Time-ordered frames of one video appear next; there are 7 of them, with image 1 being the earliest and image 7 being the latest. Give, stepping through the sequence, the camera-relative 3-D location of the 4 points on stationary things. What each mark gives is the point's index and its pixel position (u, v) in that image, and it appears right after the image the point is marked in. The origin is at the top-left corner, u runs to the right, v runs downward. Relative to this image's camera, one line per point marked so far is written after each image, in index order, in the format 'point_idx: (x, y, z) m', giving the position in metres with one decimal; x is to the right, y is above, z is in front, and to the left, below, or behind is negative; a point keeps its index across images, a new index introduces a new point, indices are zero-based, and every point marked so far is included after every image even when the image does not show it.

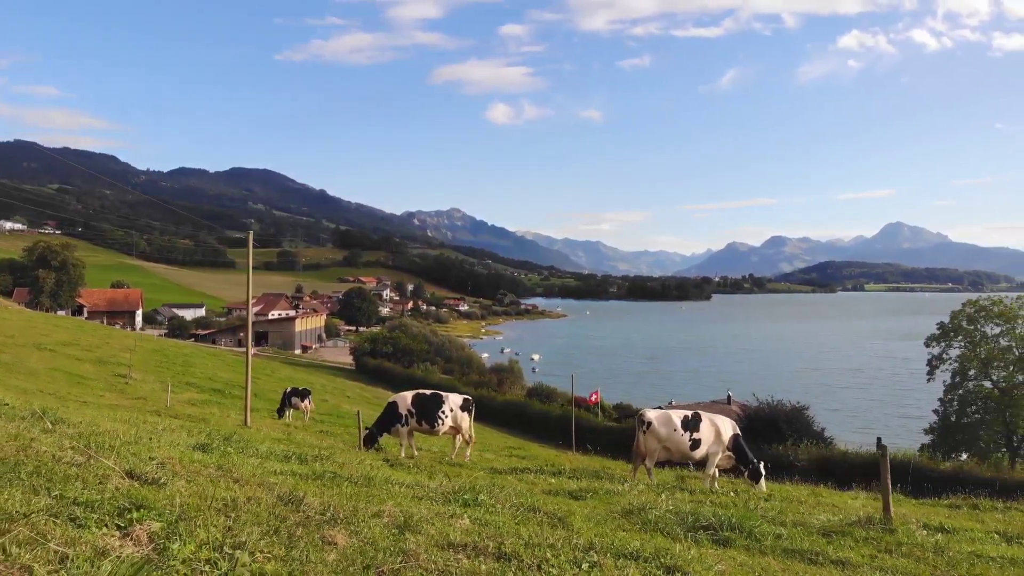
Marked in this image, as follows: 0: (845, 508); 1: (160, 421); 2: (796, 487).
0: (+4.9, -3.1, +9.2) m
1: (-10.2, -3.7, +18.6) m
2: (+6.2, -4.5, +14.8) m
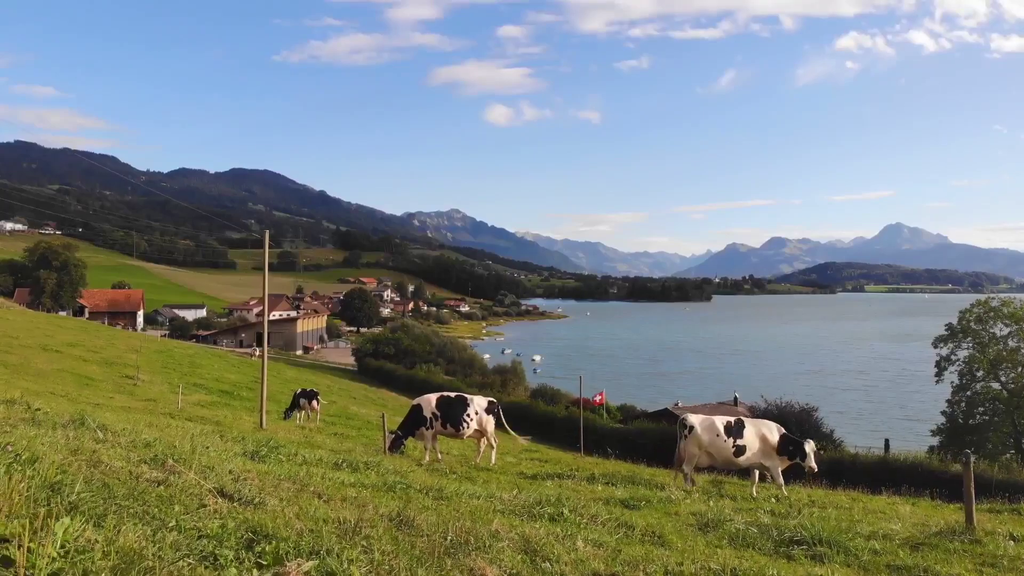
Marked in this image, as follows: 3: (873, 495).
0: (+5.5, -3.1, +8.9) m
1: (-9.5, -3.7, +18.3) m
2: (+6.8, -4.4, +14.4) m
3: (+8.0, -4.7, +15.0) m
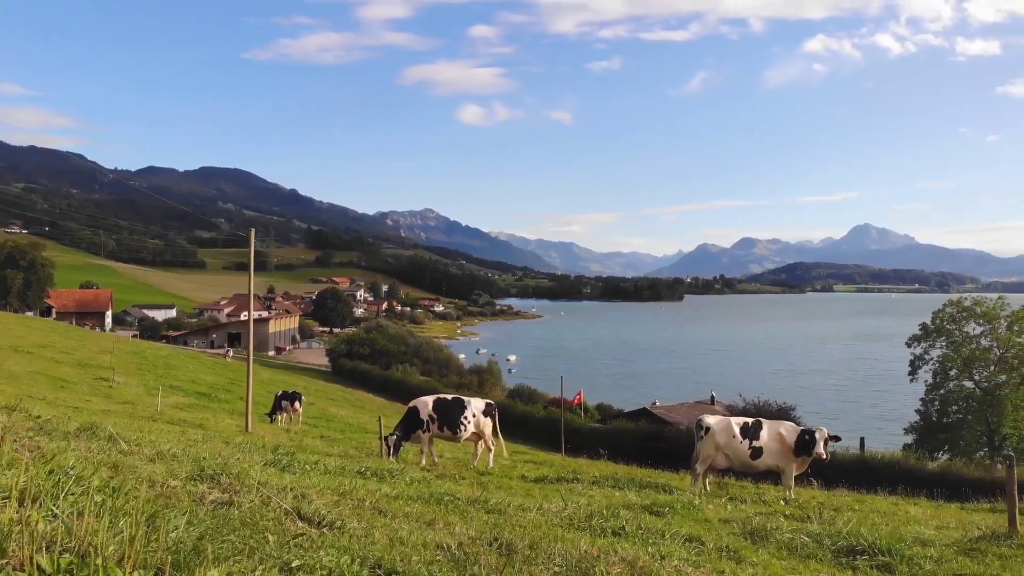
0: (+5.7, -3.1, +8.8) m
1: (-9.6, -3.7, +17.7) m
2: (+6.8, -4.5, +14.4) m
3: (+8.0, -4.7, +15.0) m
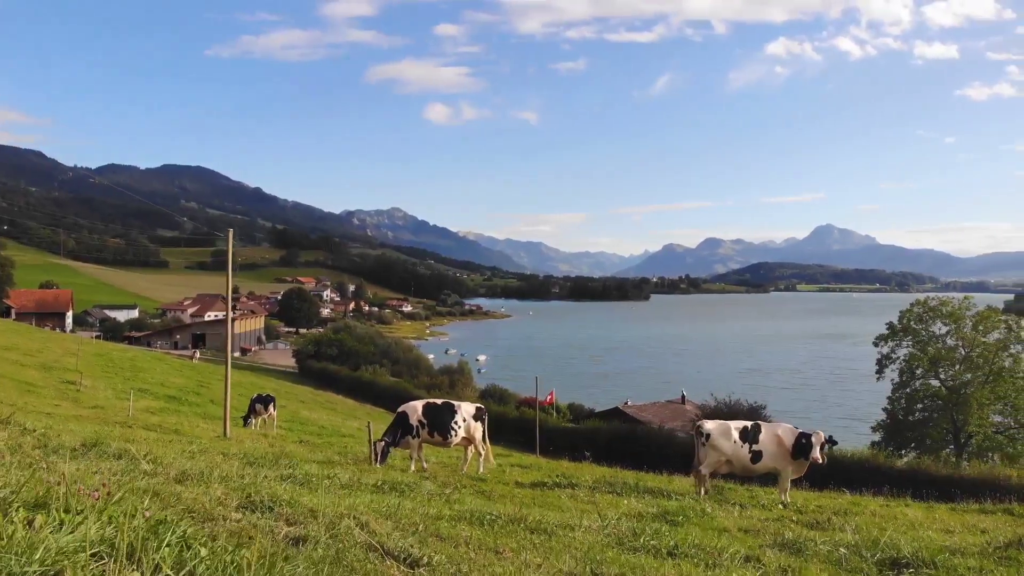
0: (+5.8, -3.2, +8.8) m
1: (-9.9, -3.8, +17.2) m
2: (+6.7, -4.5, +14.5) m
3: (+7.9, -4.8, +15.1) m
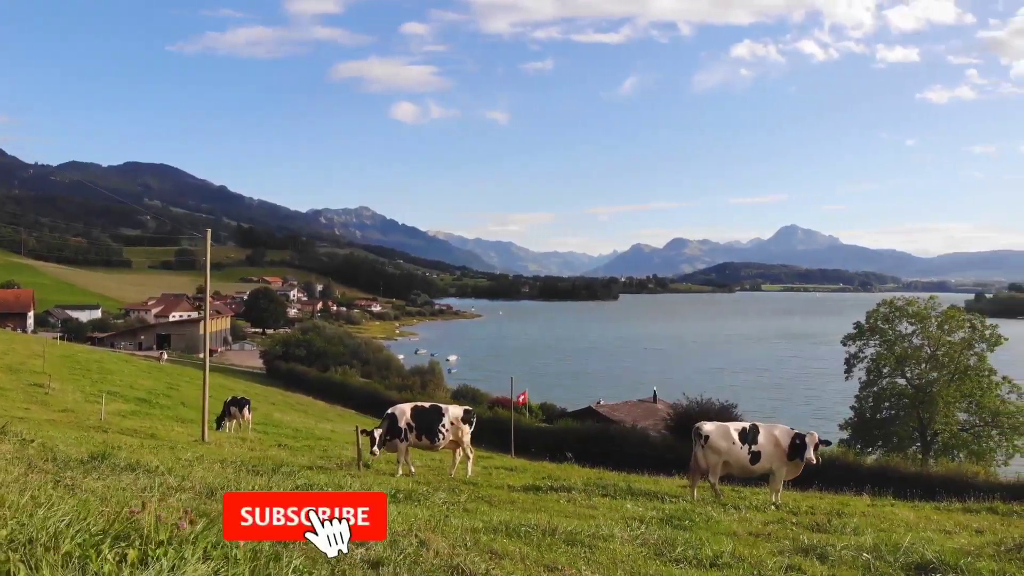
0: (+5.8, -3.2, +9.0) m
1: (-10.2, -3.8, +16.7) m
2: (+6.5, -4.6, +14.7) m
3: (+7.6, -4.8, +15.3) m
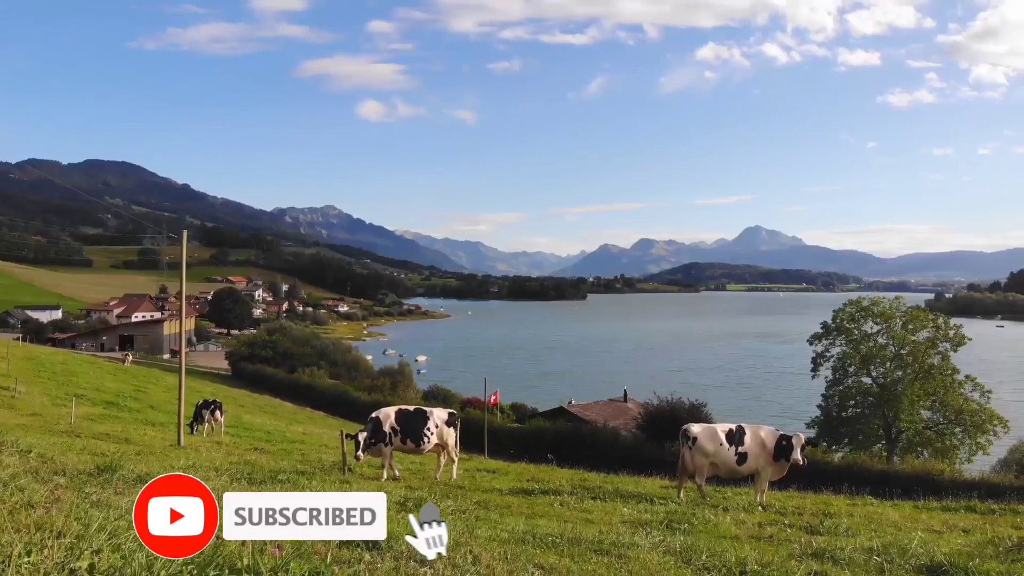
0: (+5.8, -3.3, +9.2) m
1: (-10.5, -3.9, +16.2) m
2: (+6.2, -4.7, +14.9) m
3: (+7.3, -4.9, +15.6) m
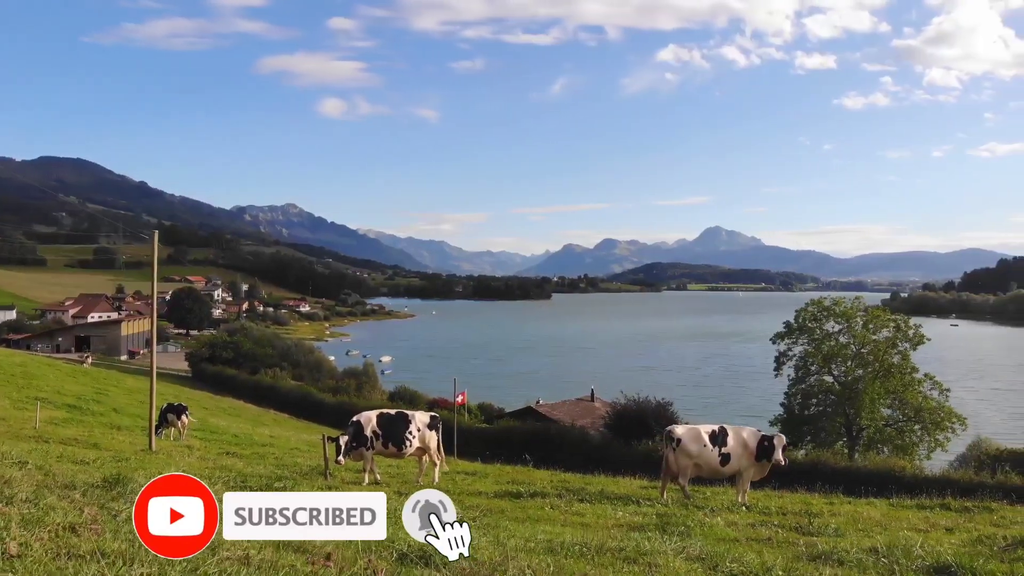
0: (+5.7, -3.3, +9.5) m
1: (-10.9, -3.9, +15.7) m
2: (+5.9, -4.7, +15.2) m
3: (+6.9, -5.0, +15.9) m
